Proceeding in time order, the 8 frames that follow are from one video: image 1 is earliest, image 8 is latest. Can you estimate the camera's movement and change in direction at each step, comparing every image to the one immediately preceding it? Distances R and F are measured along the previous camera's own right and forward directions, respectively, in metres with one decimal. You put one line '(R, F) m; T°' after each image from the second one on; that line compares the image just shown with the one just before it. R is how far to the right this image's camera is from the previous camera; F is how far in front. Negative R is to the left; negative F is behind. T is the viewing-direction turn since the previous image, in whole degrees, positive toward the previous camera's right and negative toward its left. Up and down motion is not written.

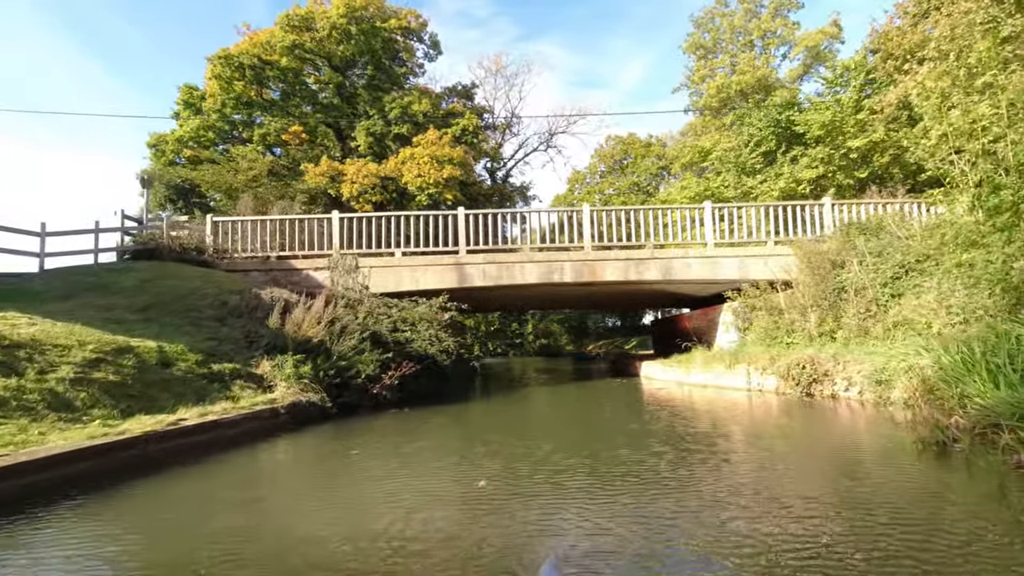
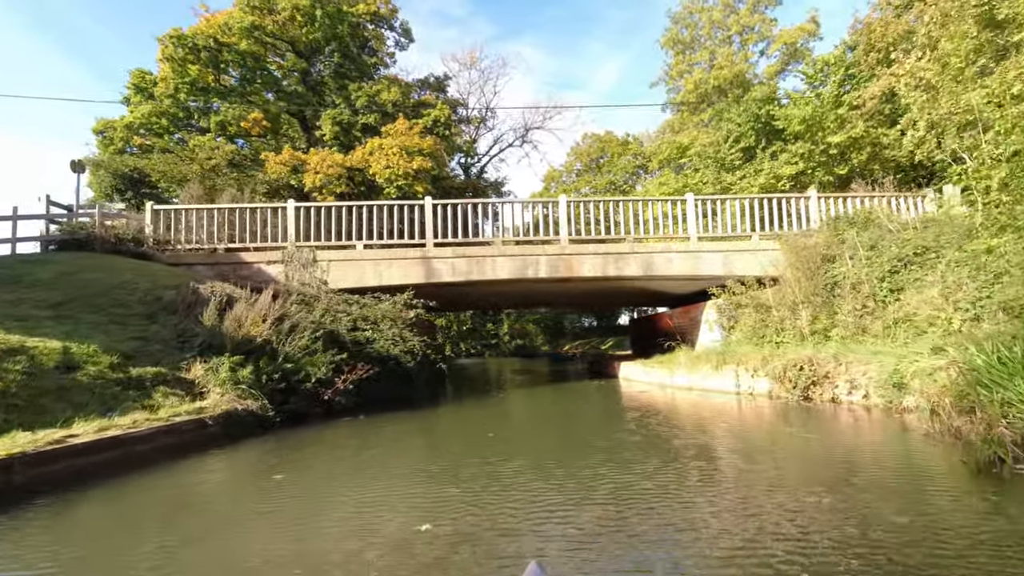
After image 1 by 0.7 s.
(+0.1, +1.2) m; +2°
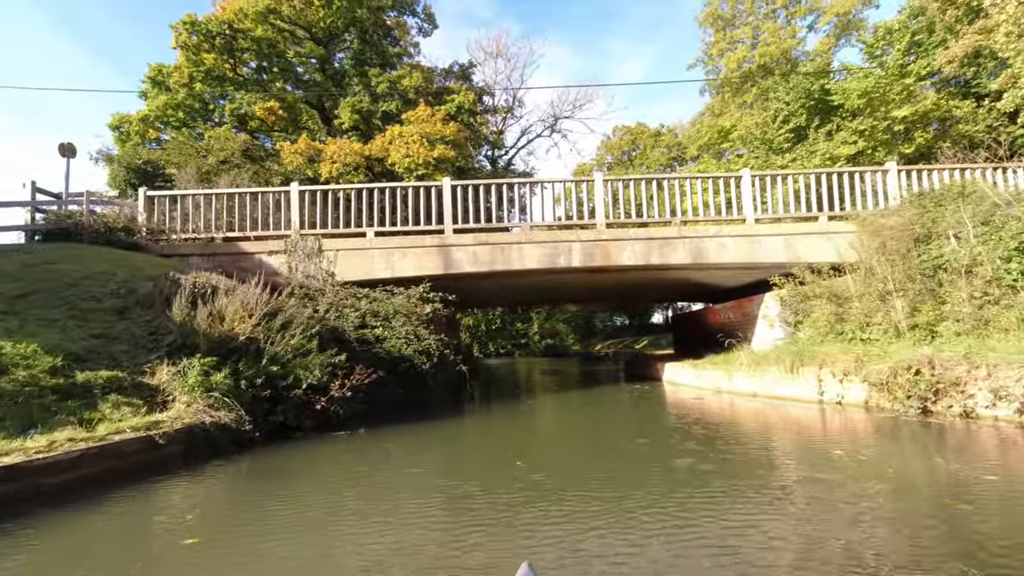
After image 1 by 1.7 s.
(0.0, +1.9) m; -3°
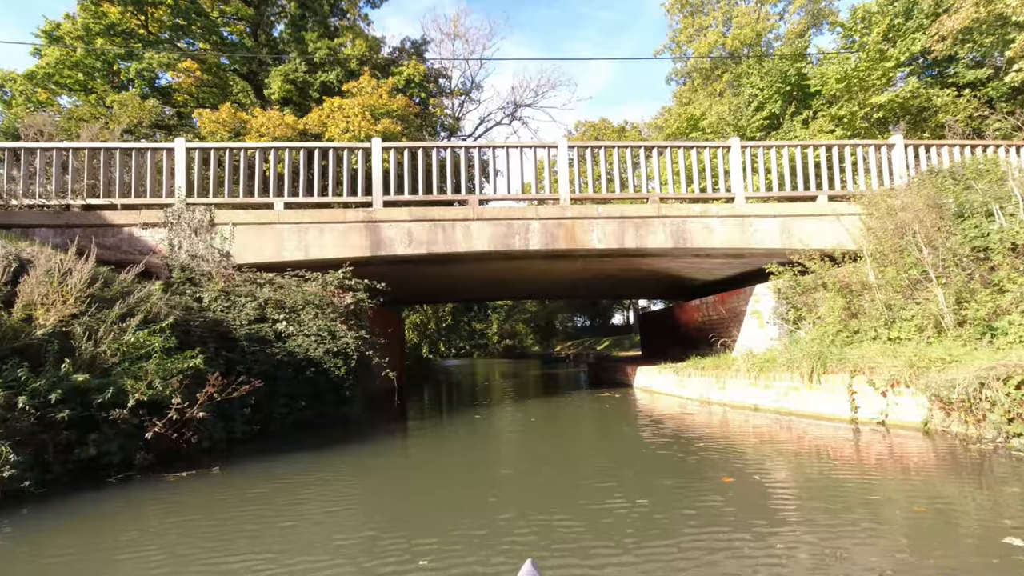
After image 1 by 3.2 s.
(+0.3, +2.6) m; +4°
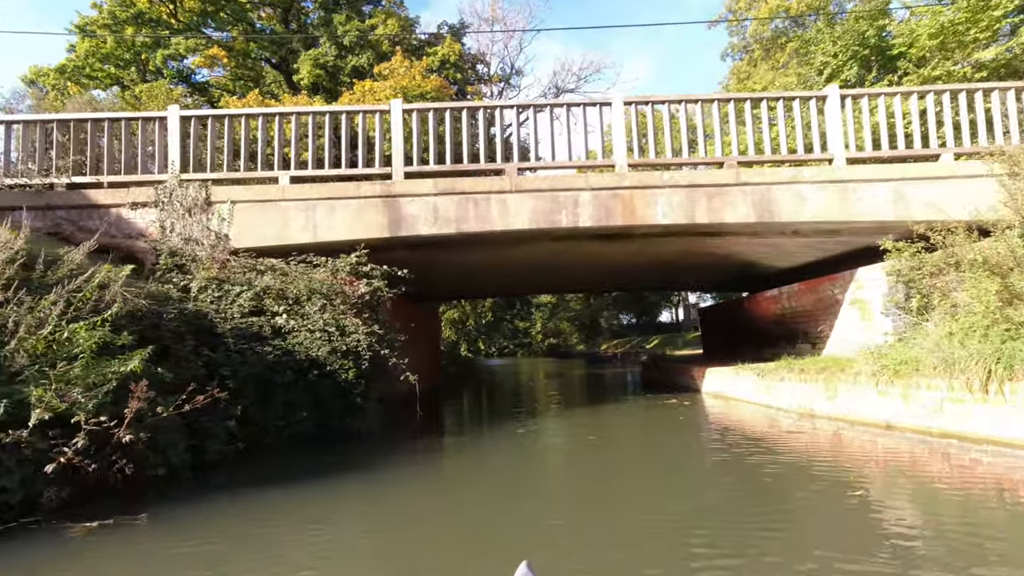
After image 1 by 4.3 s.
(0.0, +2.0) m; -4°
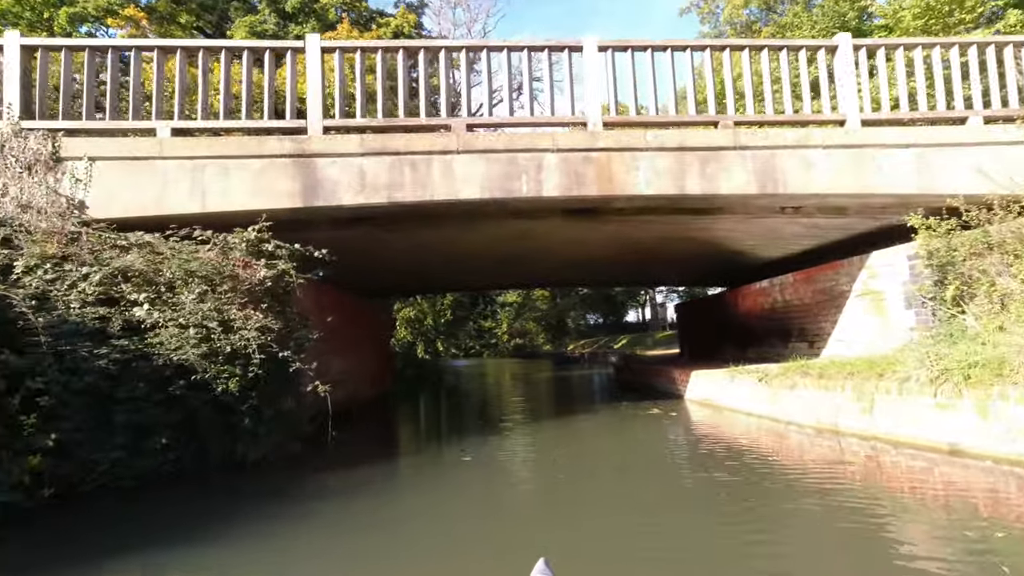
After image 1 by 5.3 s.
(+0.3, +2.0) m; +3°
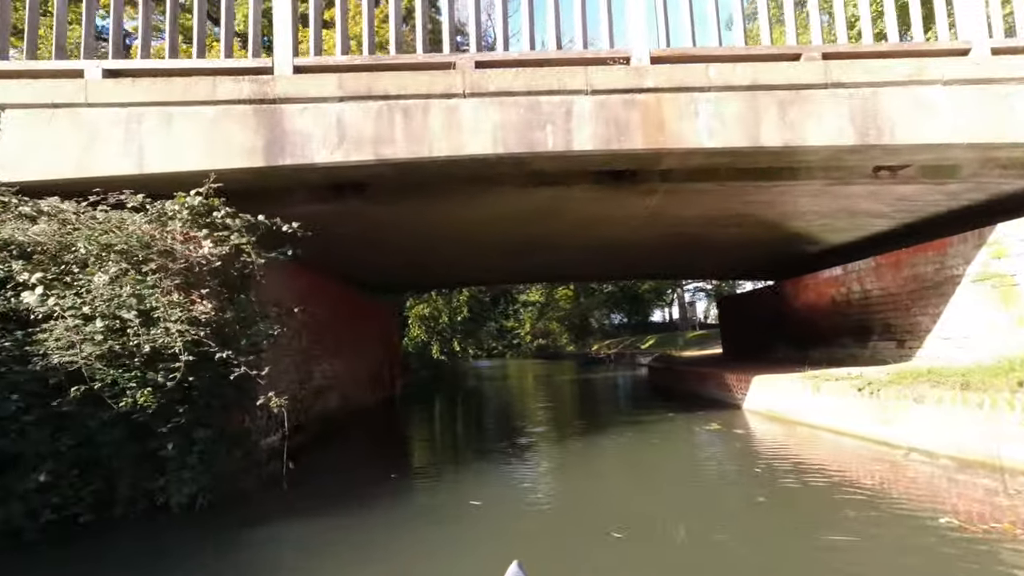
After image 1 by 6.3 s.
(0.0, +1.8) m; -2°
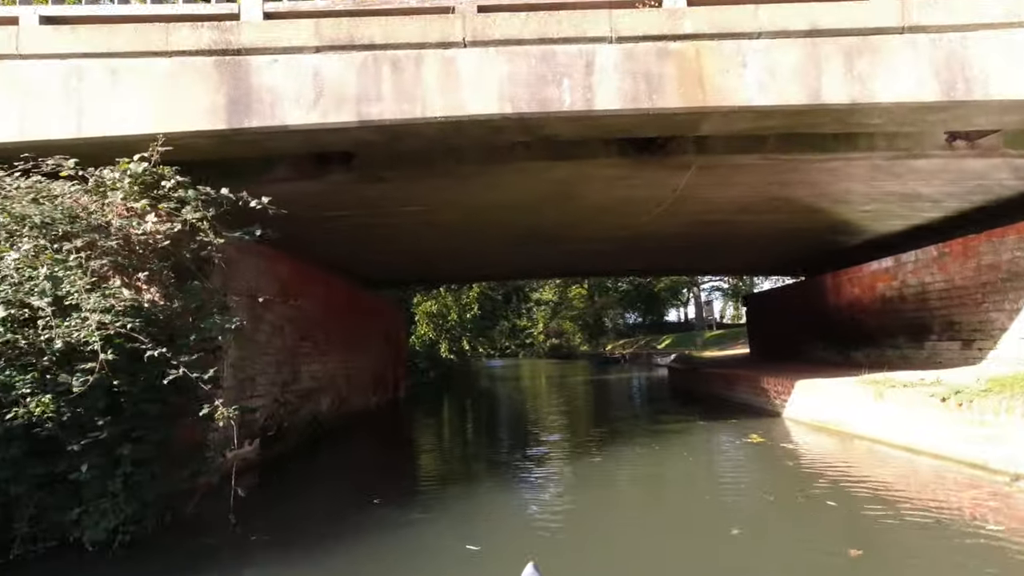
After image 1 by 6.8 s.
(0.0, +1.0) m; -1°
